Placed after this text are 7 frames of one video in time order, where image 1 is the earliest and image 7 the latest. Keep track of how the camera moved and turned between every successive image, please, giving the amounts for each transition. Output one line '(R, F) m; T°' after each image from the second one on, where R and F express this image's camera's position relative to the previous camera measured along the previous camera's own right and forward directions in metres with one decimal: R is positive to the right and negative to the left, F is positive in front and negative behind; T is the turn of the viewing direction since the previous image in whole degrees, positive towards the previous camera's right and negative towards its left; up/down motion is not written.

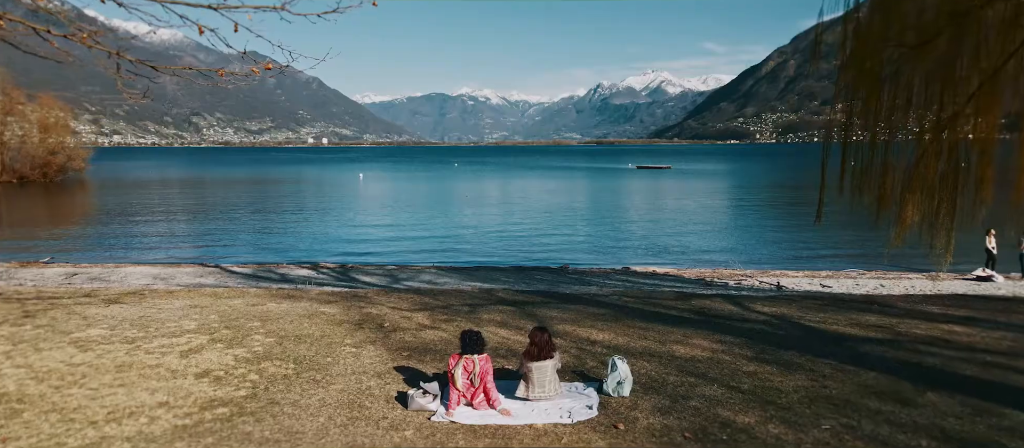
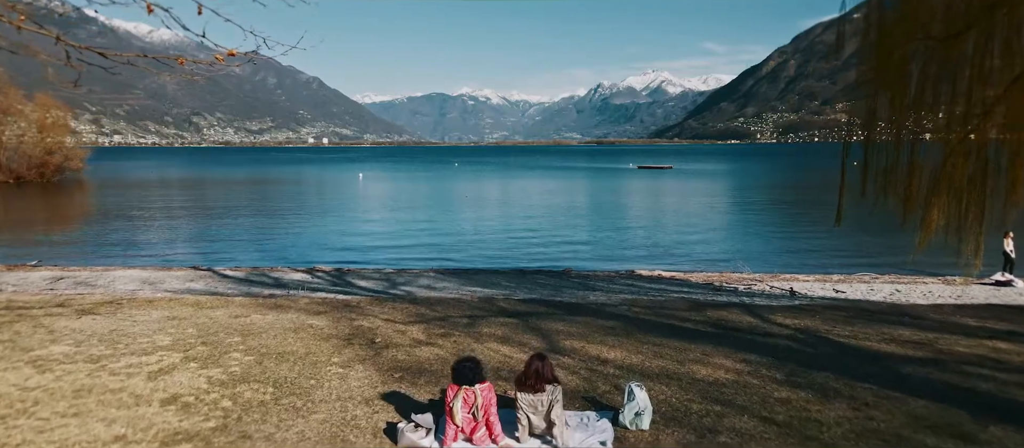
(0.0, +0.4) m; 0°
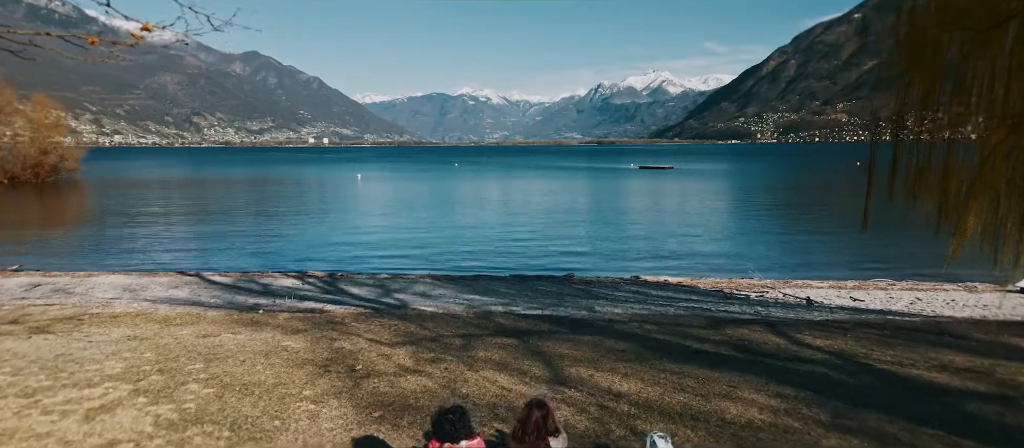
(0.0, +0.5) m; 0°
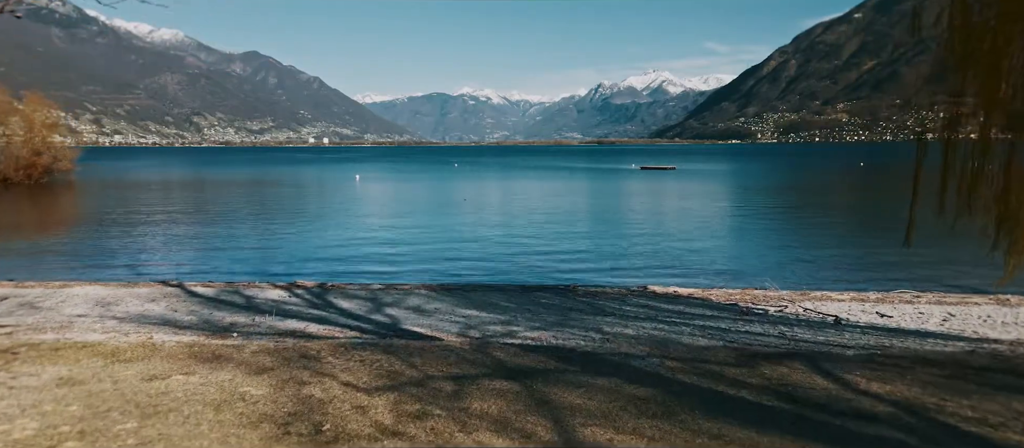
(0.0, +0.7) m; 0°
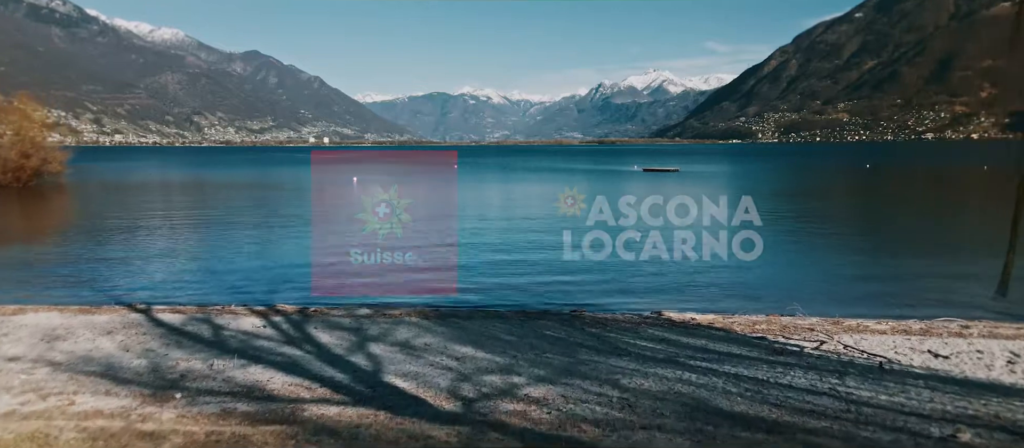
(0.0, +1.1) m; 0°
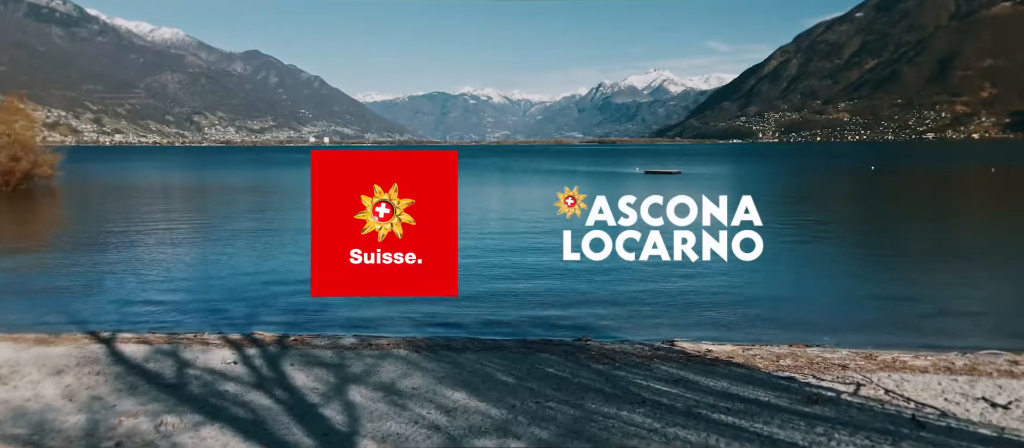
(0.0, +1.0) m; 0°
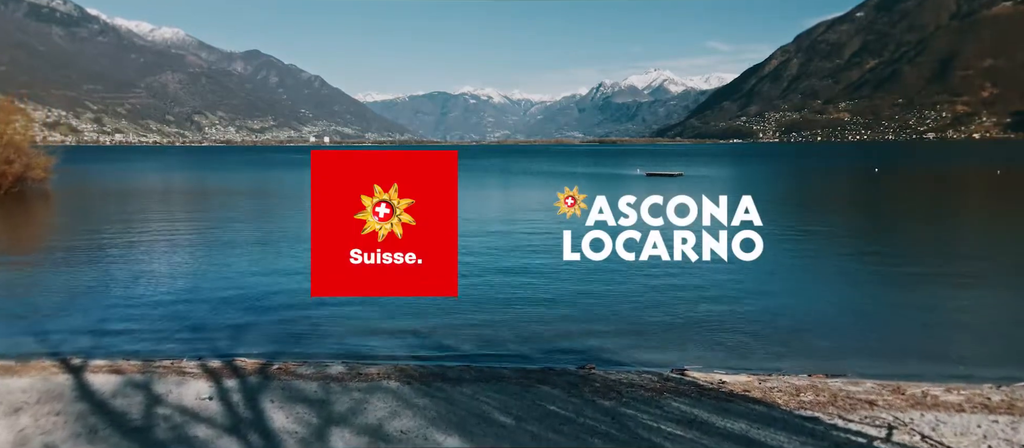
(0.0, +0.7) m; 0°
